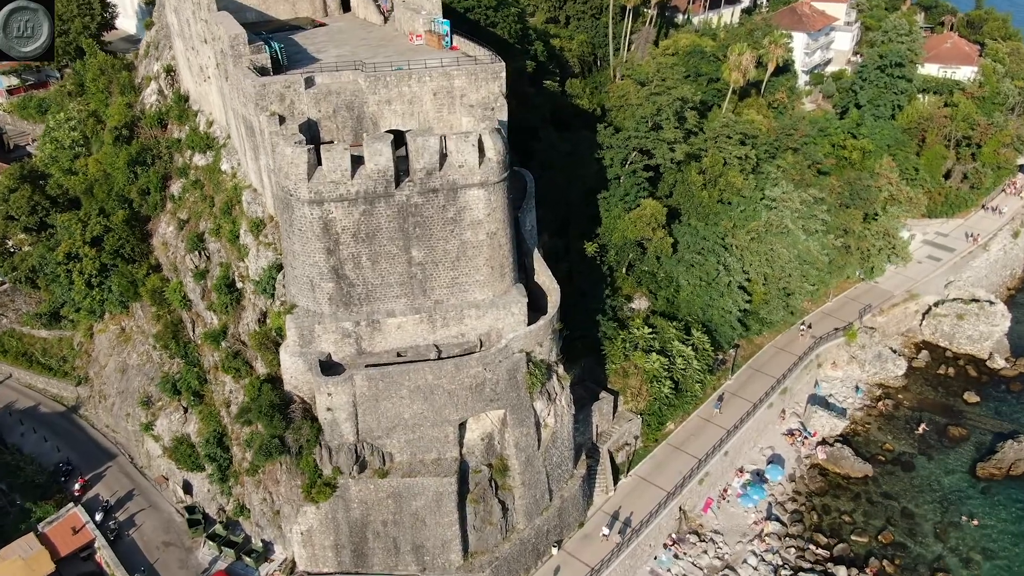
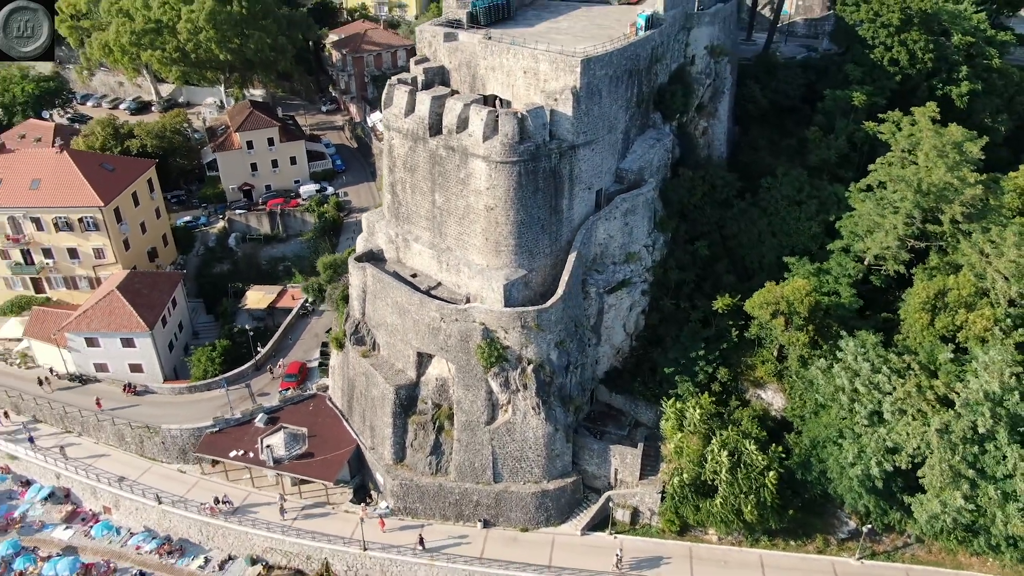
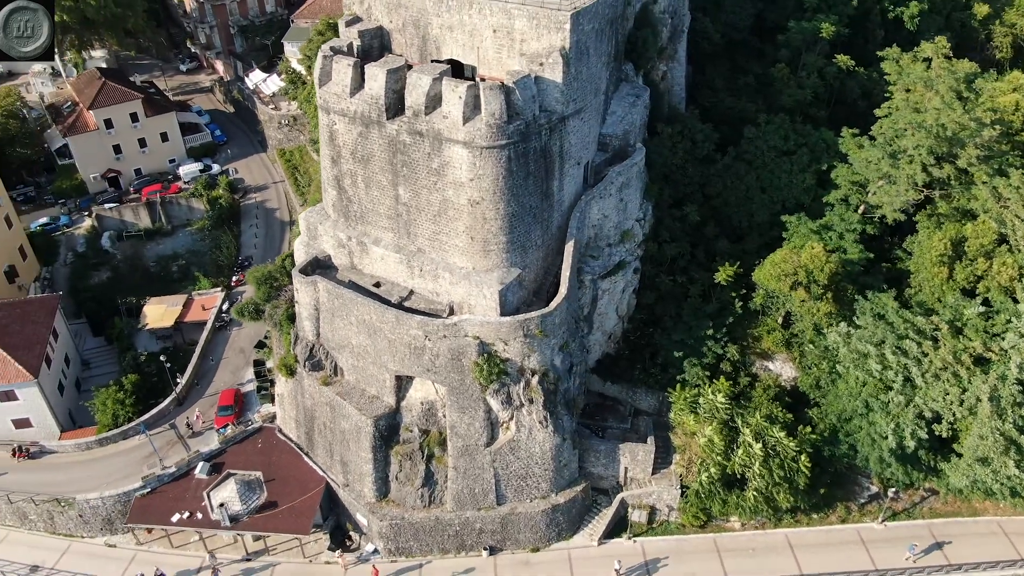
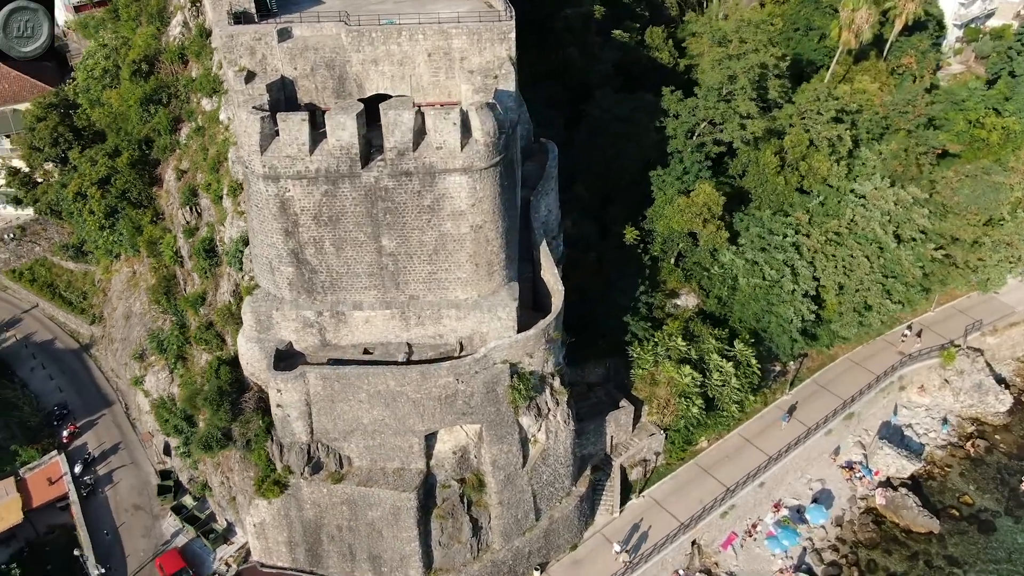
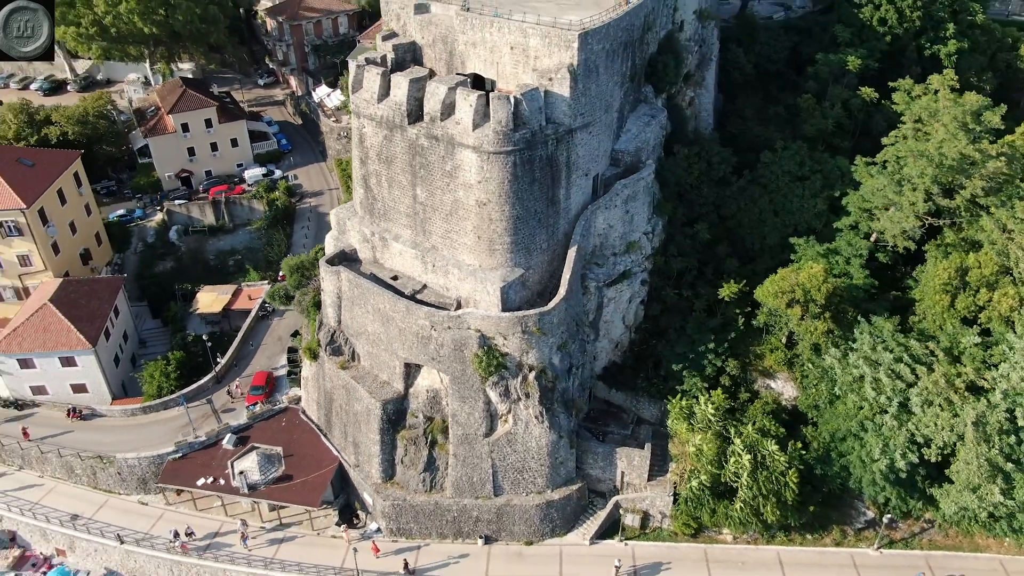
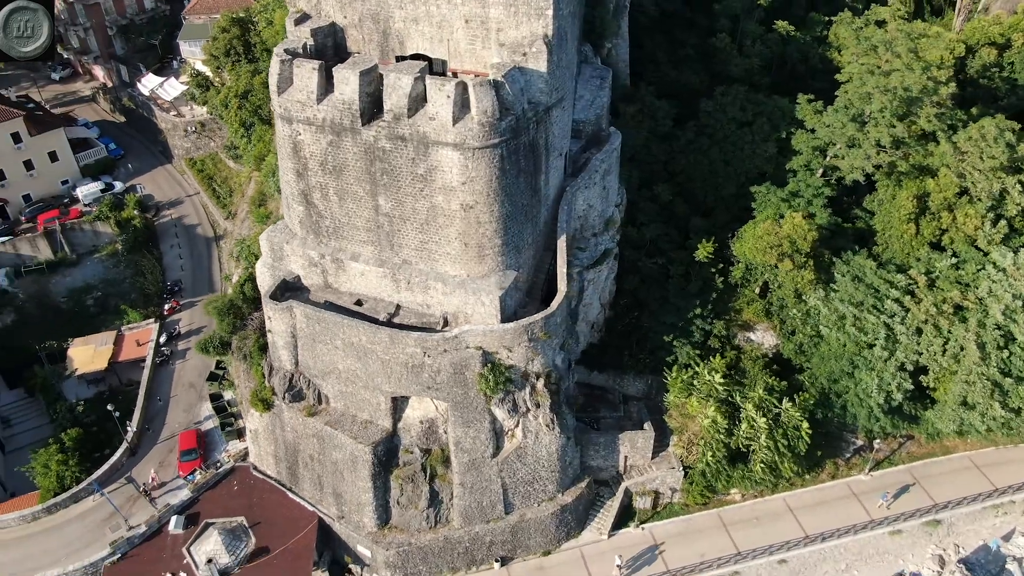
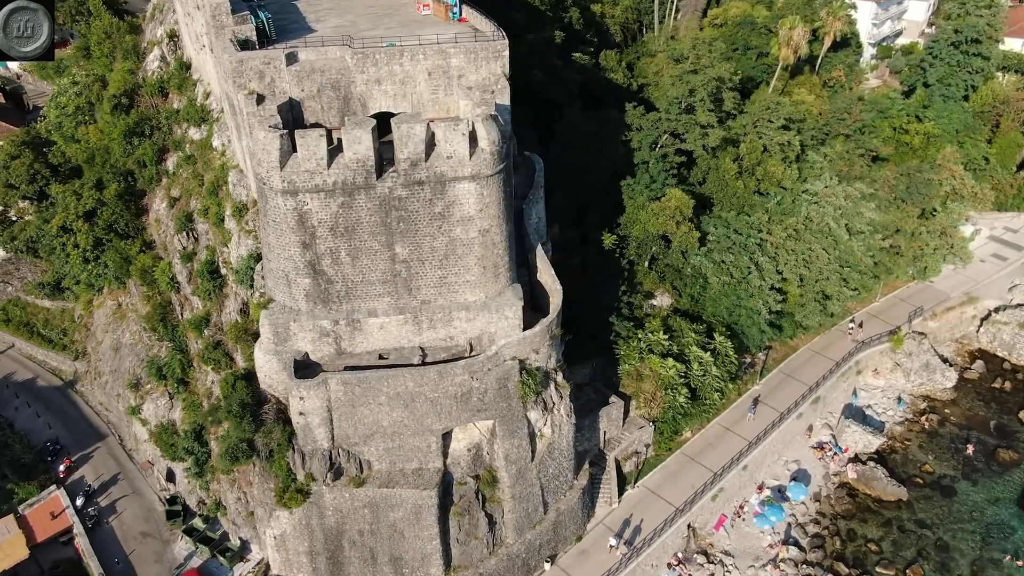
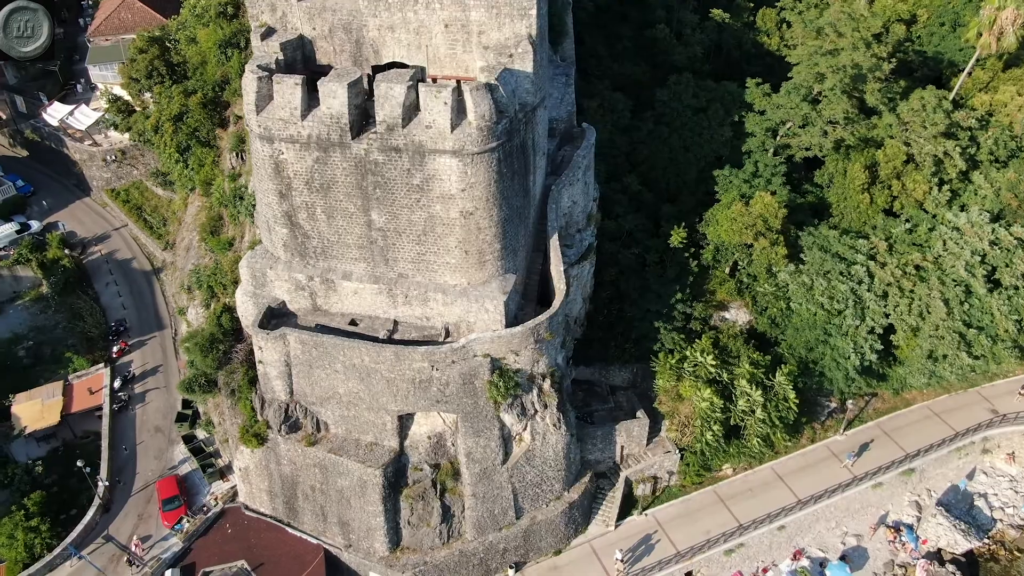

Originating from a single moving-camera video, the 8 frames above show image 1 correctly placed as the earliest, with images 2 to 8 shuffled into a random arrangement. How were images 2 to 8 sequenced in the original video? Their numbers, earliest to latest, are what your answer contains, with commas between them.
7, 4, 8, 6, 3, 5, 2
